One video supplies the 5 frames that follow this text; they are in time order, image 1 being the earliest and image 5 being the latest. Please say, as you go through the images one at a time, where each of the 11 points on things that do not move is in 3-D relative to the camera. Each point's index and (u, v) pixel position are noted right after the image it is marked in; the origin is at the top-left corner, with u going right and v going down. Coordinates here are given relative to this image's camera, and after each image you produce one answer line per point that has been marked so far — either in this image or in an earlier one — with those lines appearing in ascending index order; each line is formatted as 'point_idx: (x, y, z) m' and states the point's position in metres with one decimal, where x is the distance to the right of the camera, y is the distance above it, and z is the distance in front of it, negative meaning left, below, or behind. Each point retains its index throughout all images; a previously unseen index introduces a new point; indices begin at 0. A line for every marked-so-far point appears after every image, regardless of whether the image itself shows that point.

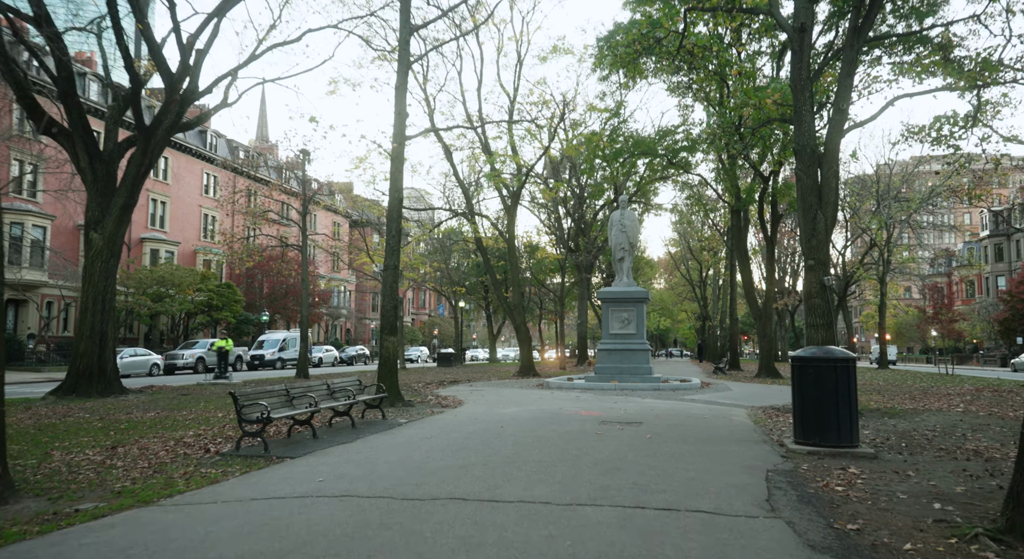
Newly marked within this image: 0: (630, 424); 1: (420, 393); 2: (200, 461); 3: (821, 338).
0: (+1.9, -2.3, +10.3) m
1: (-2.4, -2.9, +17.0) m
2: (-3.5, -2.1, +7.4) m
3: (+5.7, -1.1, +12.2) m
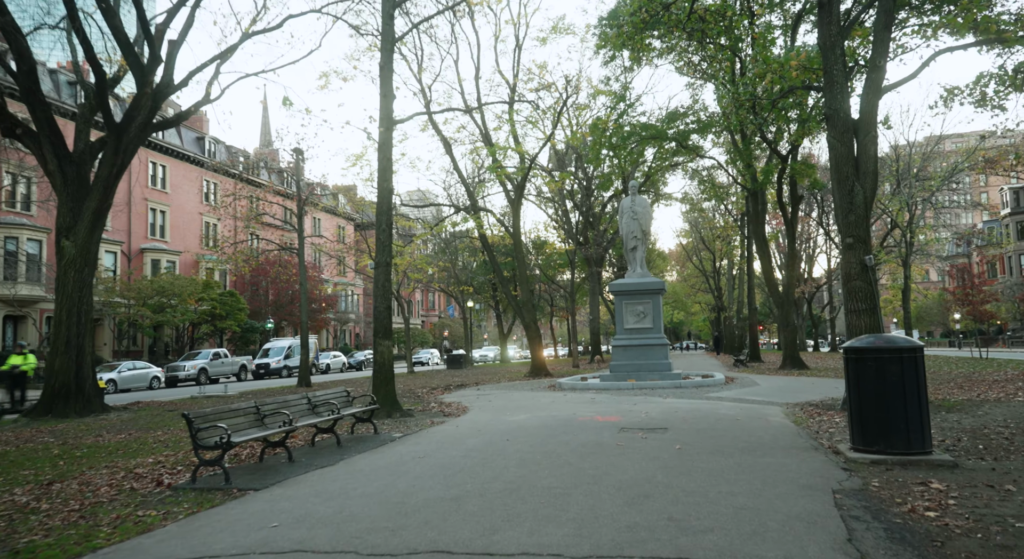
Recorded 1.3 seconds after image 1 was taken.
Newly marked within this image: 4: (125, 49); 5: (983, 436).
0: (+2.0, -2.1, +9.0) m
1: (-2.2, -2.9, +15.8) m
2: (-3.4, -2.1, +6.2) m
3: (+5.8, -0.8, +10.8) m
4: (-8.8, +5.2, +15.0) m
5: (+5.7, -1.9, +8.0) m
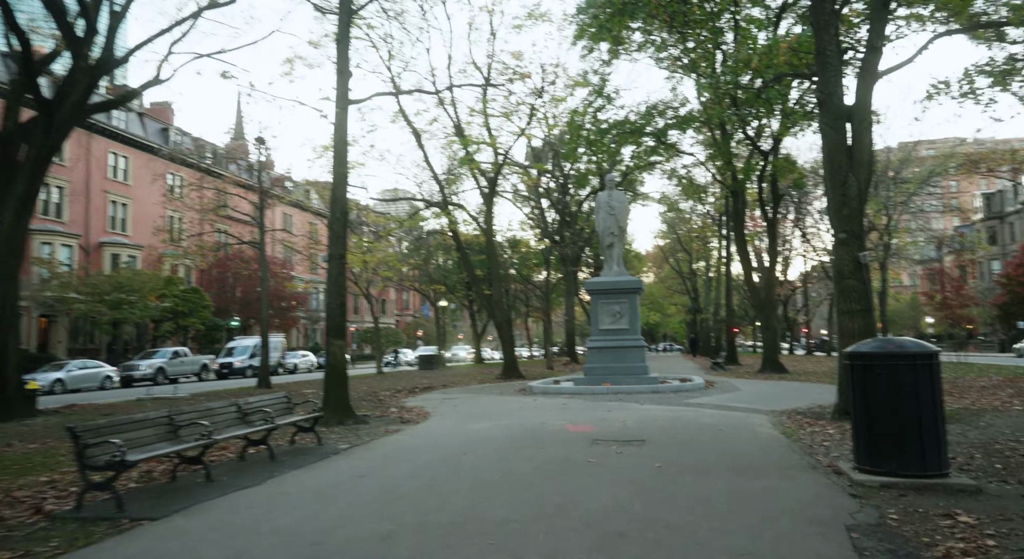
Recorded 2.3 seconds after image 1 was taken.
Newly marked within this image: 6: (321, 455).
0: (+1.5, -2.0, +8.1) m
1: (-2.9, -2.8, +14.7) m
2: (-3.8, -1.9, +5.1) m
3: (+5.3, -0.7, +10.0) m
4: (-9.4, +5.4, +13.7) m
5: (+5.2, -1.9, +7.1) m
6: (-2.4, -2.2, +8.3) m
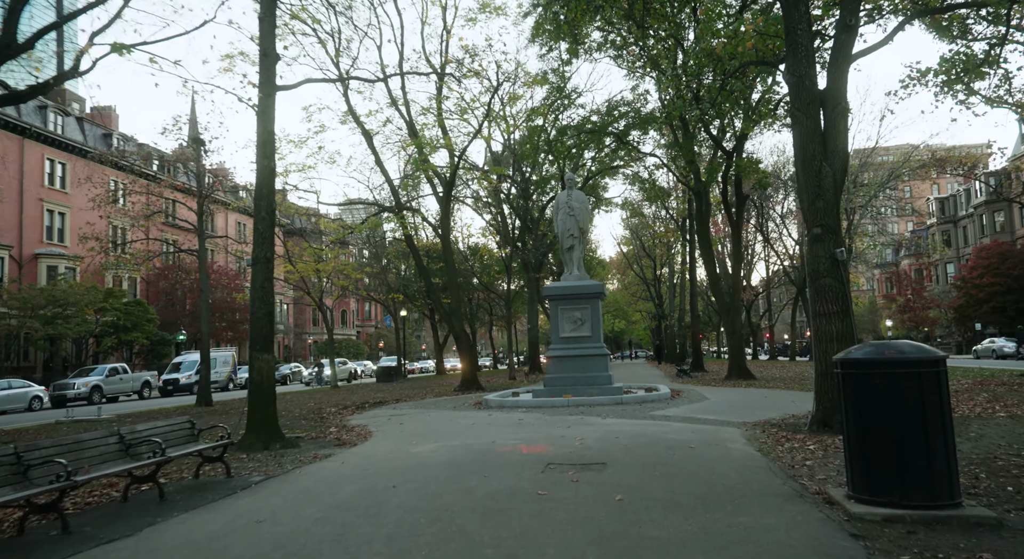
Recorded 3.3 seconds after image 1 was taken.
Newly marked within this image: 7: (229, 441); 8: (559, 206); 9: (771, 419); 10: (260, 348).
0: (+0.8, -2.0, +7.0) m
1: (-3.8, -2.9, +13.4) m
2: (-4.3, -2.0, +3.7) m
3: (+4.5, -0.7, +9.1) m
4: (-10.4, +5.2, +12.2) m
5: (+4.6, -1.8, +6.3) m
6: (-3.0, -2.3, +7.0) m
7: (-3.2, -1.8, +7.6) m
8: (+1.4, +2.1, +19.2) m
9: (+4.3, -2.3, +10.9) m
10: (-4.0, -1.1, +10.4) m
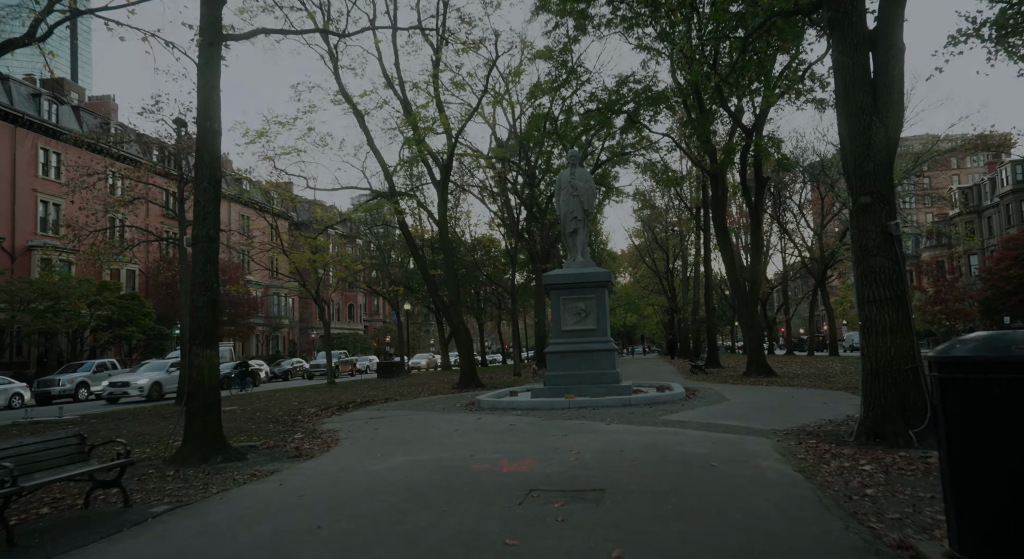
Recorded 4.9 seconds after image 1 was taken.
0: (+0.6, -1.8, +5.4) m
1: (-4.0, -2.7, +11.8) m
2: (-4.6, -1.8, +2.2) m
3: (+4.3, -0.5, +7.4) m
4: (-10.6, +5.4, +10.7) m
5: (+4.4, -1.6, +4.6) m
6: (-3.3, -2.0, +5.4) m
7: (-3.5, -1.6, +6.0) m
8: (+1.3, +2.4, +17.5) m
9: (+4.1, -2.1, +9.3) m
10: (-4.1, -0.8, +8.8) m
